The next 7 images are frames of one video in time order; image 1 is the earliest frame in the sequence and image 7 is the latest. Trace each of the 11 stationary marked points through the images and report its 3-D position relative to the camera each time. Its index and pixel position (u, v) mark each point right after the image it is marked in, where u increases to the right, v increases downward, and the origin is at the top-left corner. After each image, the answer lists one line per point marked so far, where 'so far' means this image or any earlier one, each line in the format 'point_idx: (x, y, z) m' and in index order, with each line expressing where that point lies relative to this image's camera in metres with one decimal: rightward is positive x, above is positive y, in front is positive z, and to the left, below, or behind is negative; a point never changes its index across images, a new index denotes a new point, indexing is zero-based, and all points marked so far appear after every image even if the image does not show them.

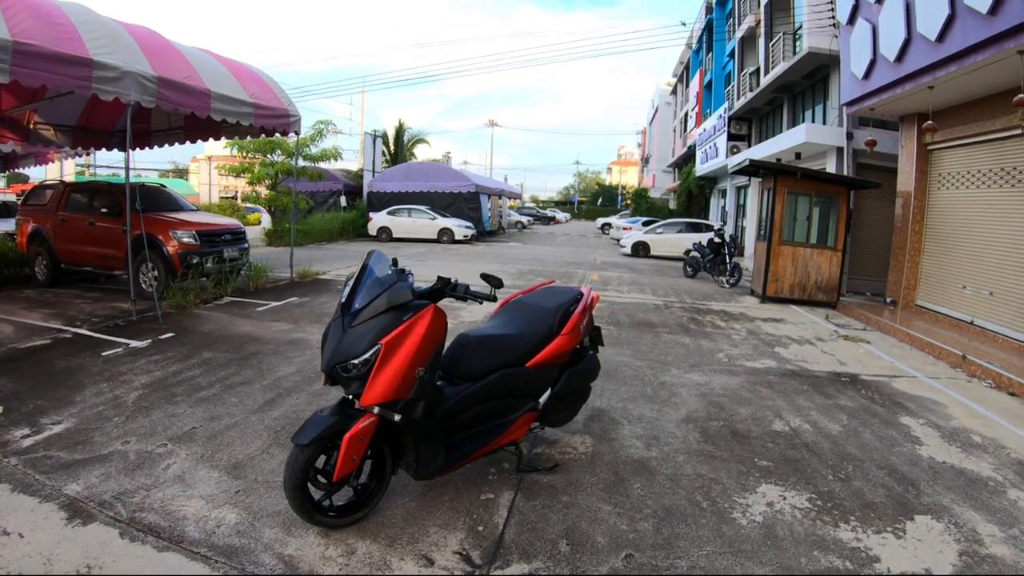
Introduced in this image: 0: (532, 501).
0: (+0.1, -1.1, +3.1) m
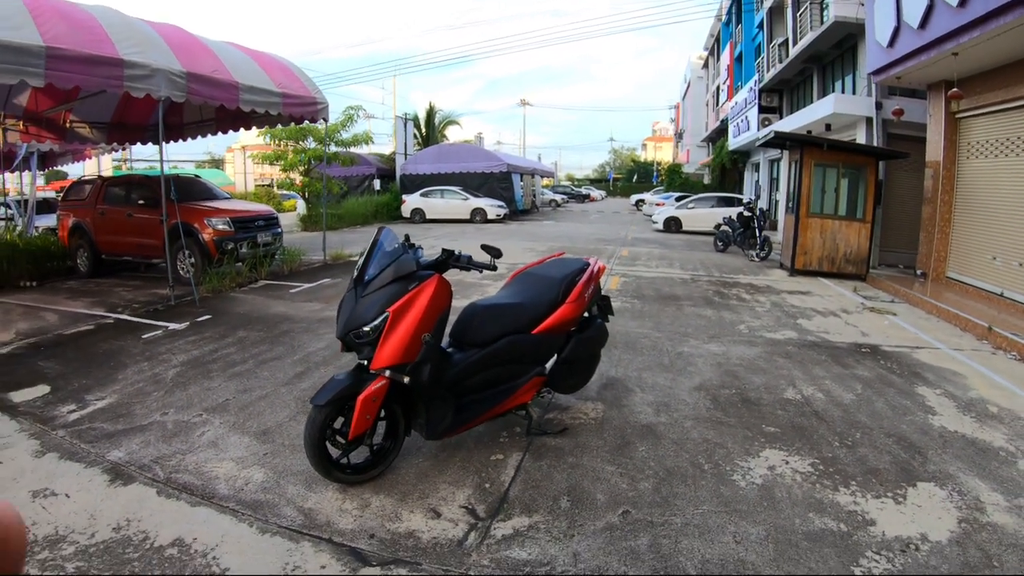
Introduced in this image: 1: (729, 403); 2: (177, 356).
0: (+0.2, -1.0, +3.2) m
1: (+1.6, -0.8, +4.4) m
2: (-2.8, -0.6, +4.9) m
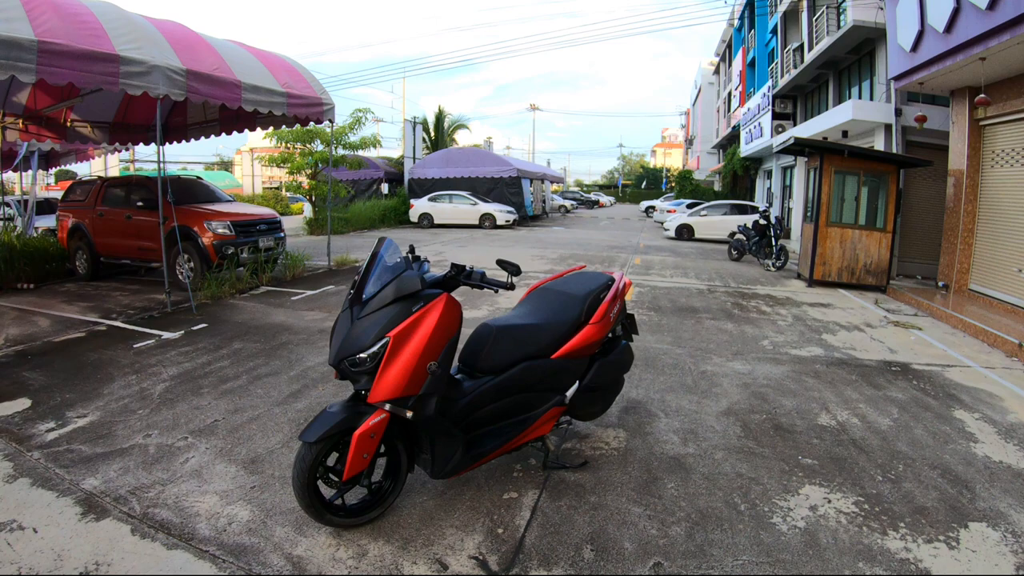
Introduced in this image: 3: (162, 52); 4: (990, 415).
0: (+0.2, -1.0, +2.9) m
1: (+1.7, -1.0, +4.0) m
2: (-2.7, -0.6, +4.6) m
3: (-3.4, +2.3, +5.8) m
4: (+3.7, -1.0, +4.5) m
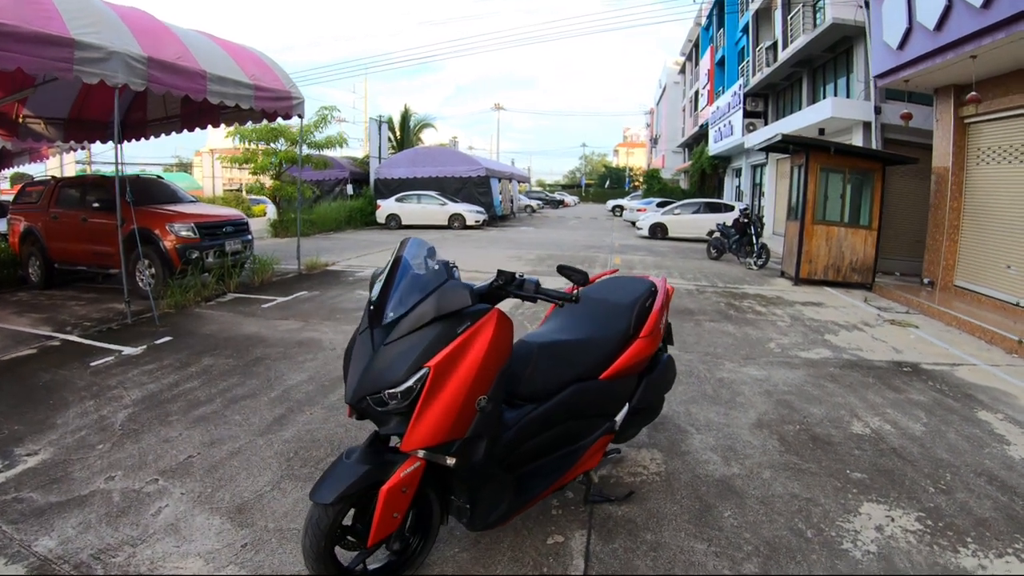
0: (+0.4, -1.1, +2.5) m
1: (+1.8, -1.0, +3.7) m
2: (-2.6, -0.7, +4.0) m
3: (-3.4, +2.2, +5.1) m
4: (+3.8, -1.0, +4.3) m
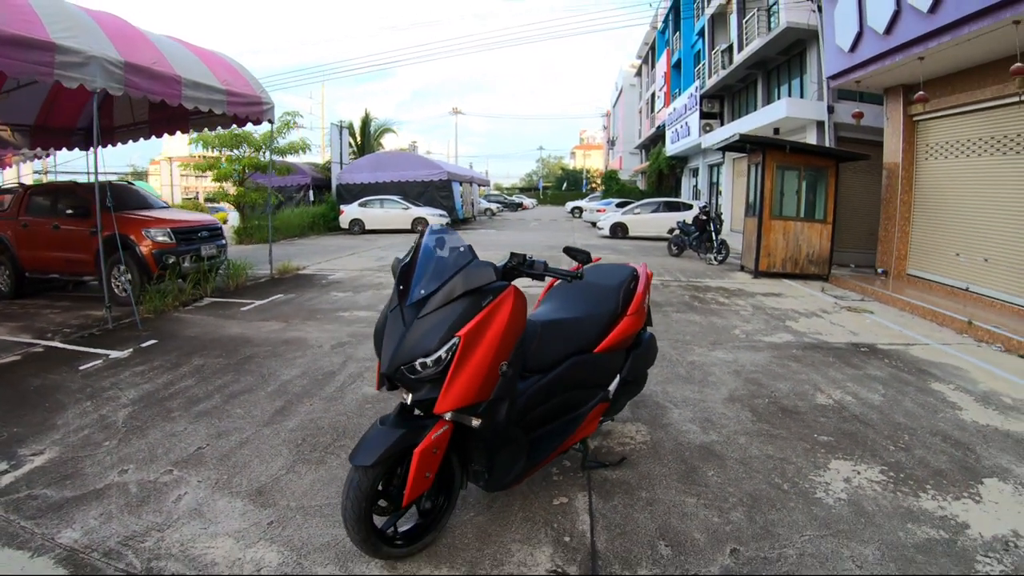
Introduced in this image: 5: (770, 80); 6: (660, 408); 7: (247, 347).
0: (+0.5, -1.0, +2.7) m
1: (+1.8, -0.9, +4.0) m
2: (-2.7, -0.7, +4.0) m
3: (-3.6, +2.2, +5.1) m
4: (+3.7, -0.8, +4.8) m
5: (+7.2, +5.8, +16.2) m
6: (+1.0, -0.8, +4.0) m
7: (-2.3, -0.5, +5.1) m
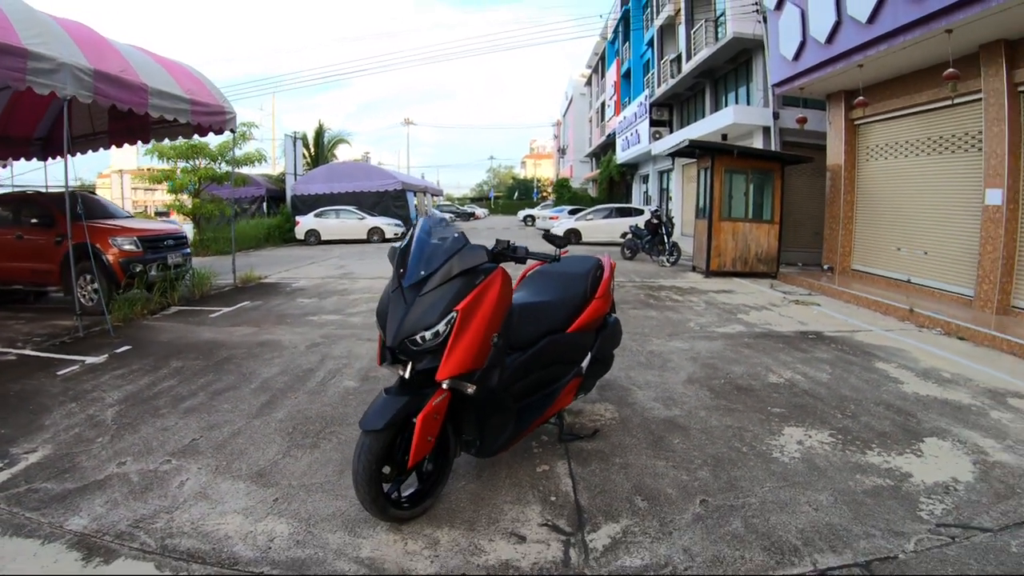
0: (+0.4, -0.9, +3.0) m
1: (+1.6, -0.8, +4.4) m
2: (-2.8, -0.7, +4.1) m
3: (-4.0, +2.1, +5.2) m
4: (+3.5, -0.7, +5.3) m
5: (+5.9, +5.8, +17.1) m
6: (+0.8, -0.8, +4.4) m
7: (-2.6, -0.6, +5.2) m
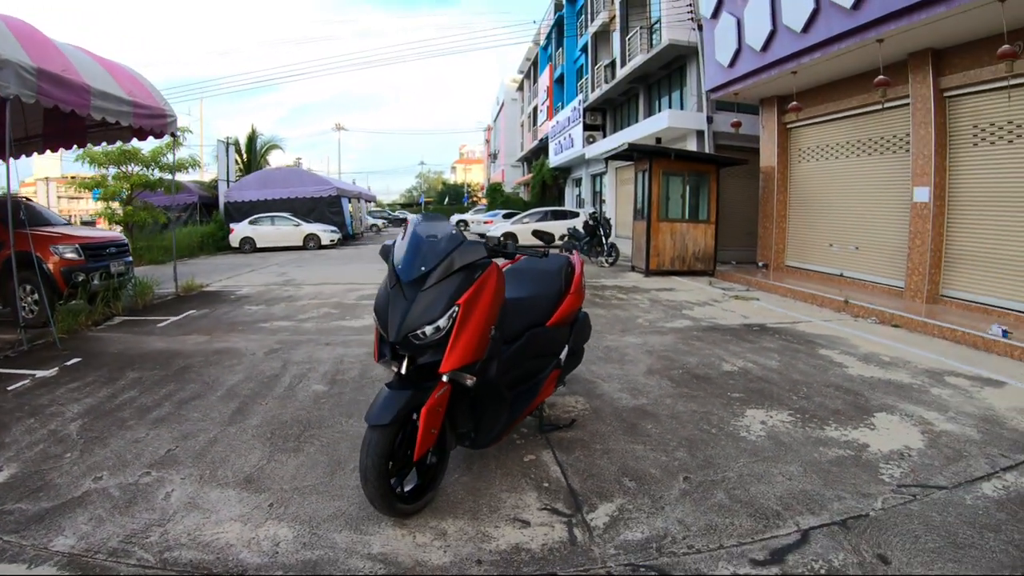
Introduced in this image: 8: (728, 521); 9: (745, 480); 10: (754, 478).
0: (+0.3, -0.9, +3.2) m
1: (+1.4, -0.7, +4.7) m
2: (-3.0, -0.8, +3.9) m
3: (-4.3, +2.0, +4.8) m
4: (+3.1, -0.6, +5.8) m
5: (+4.0, +5.8, +17.8) m
6: (+0.6, -0.7, +4.5) m
7: (-2.9, -0.6, +5.0) m
8: (+0.9, -1.0, +2.5) m
9: (+1.1, -1.0, +2.9) m
10: (+1.2, -1.0, +2.9) m
